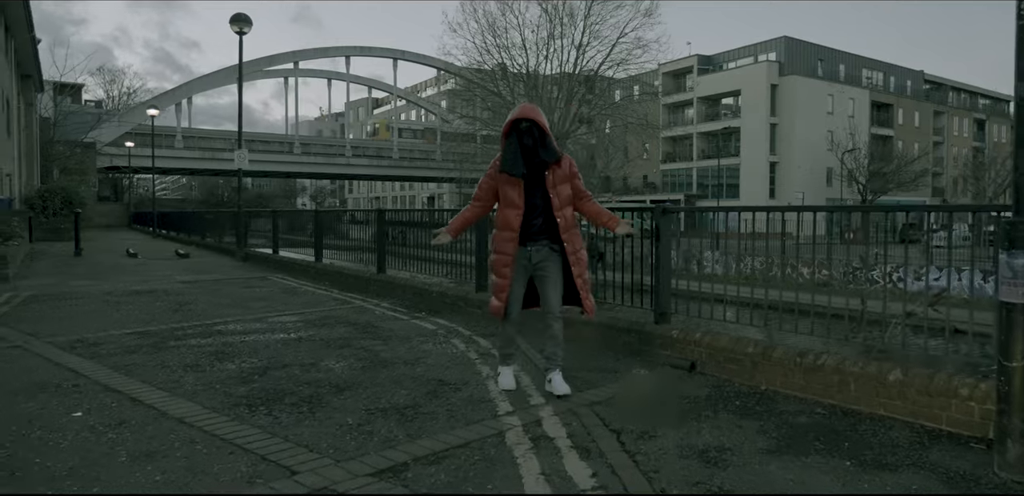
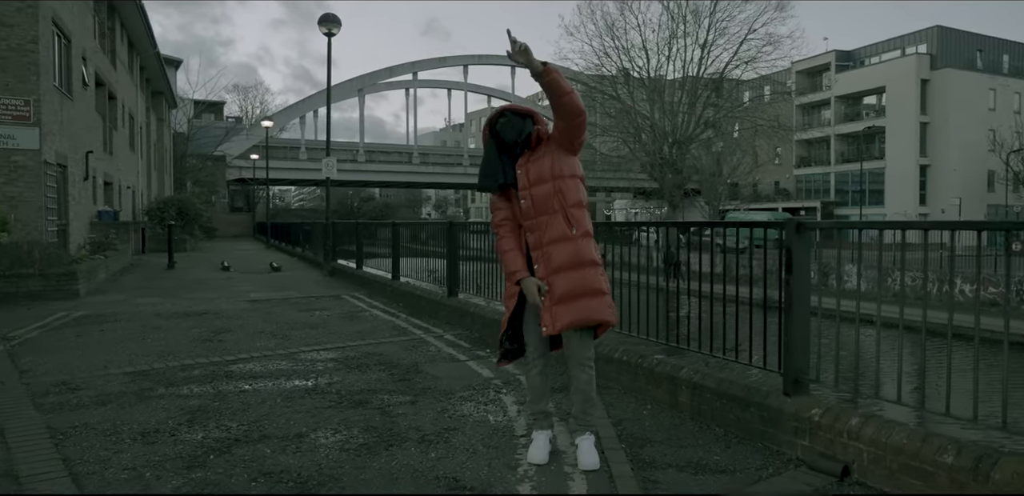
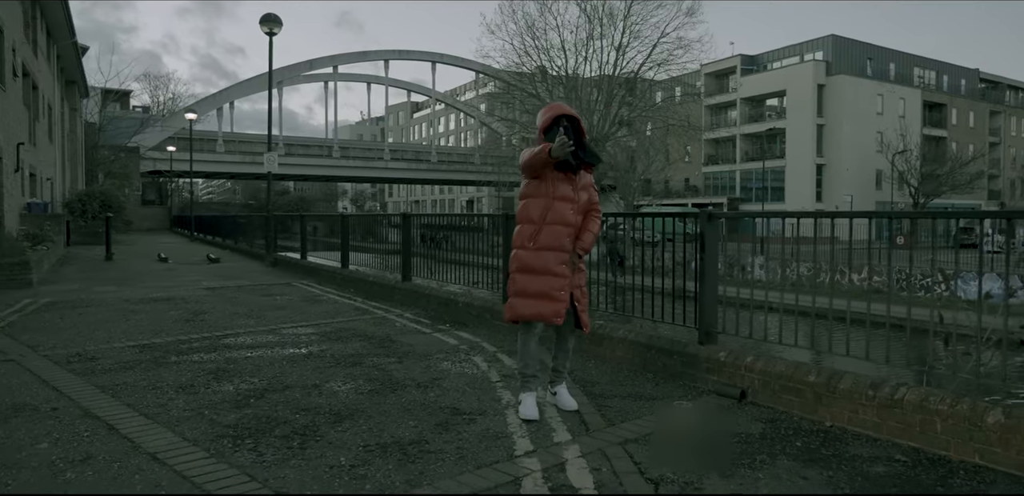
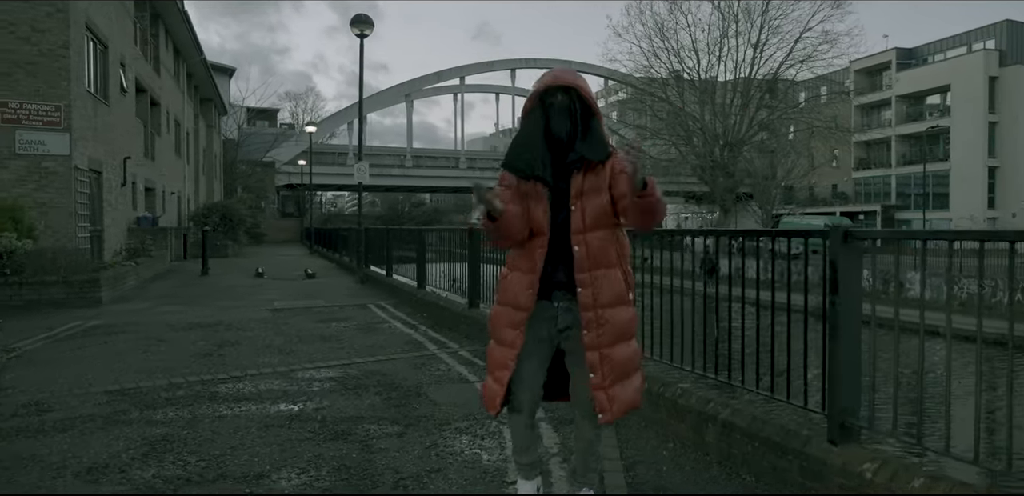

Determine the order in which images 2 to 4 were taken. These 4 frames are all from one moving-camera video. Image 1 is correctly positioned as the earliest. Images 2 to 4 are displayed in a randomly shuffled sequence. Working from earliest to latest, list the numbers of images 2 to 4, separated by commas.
3, 2, 4
